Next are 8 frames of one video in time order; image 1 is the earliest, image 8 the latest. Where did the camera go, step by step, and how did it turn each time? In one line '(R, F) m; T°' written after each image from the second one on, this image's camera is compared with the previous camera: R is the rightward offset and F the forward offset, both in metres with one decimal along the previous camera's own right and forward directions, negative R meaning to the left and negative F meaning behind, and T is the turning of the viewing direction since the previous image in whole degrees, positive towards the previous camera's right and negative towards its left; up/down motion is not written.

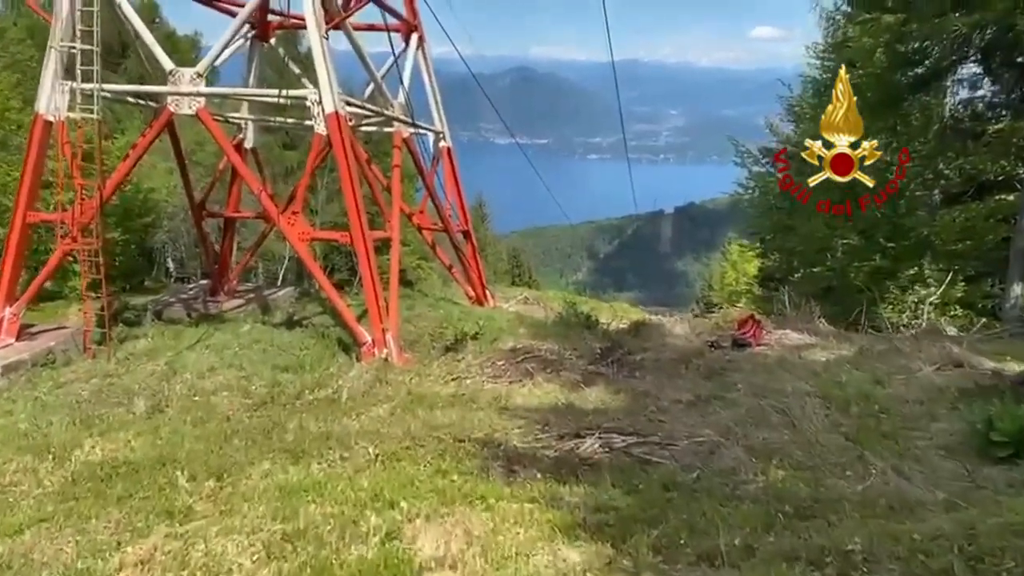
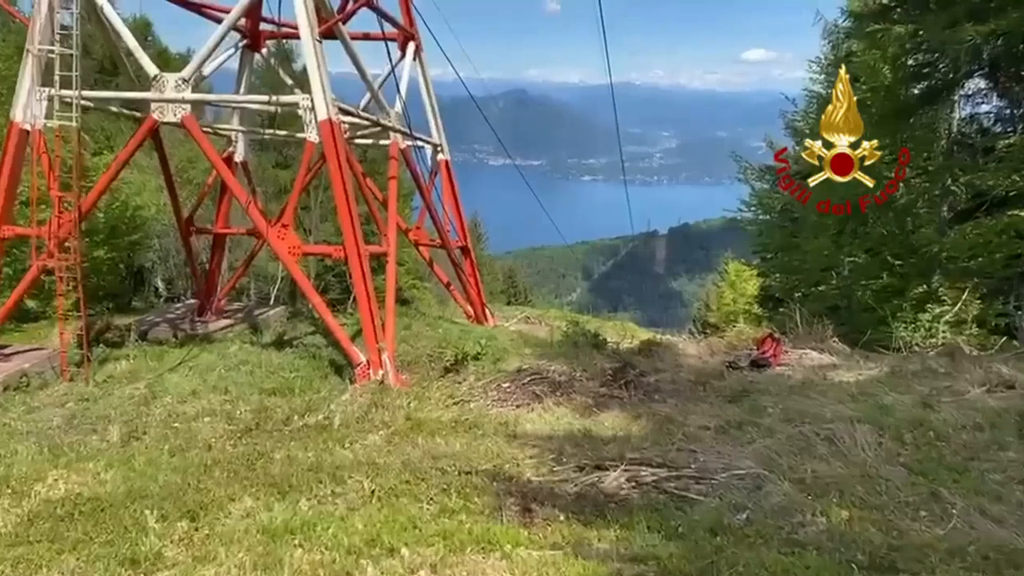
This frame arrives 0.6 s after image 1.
(-0.1, +0.4) m; 0°
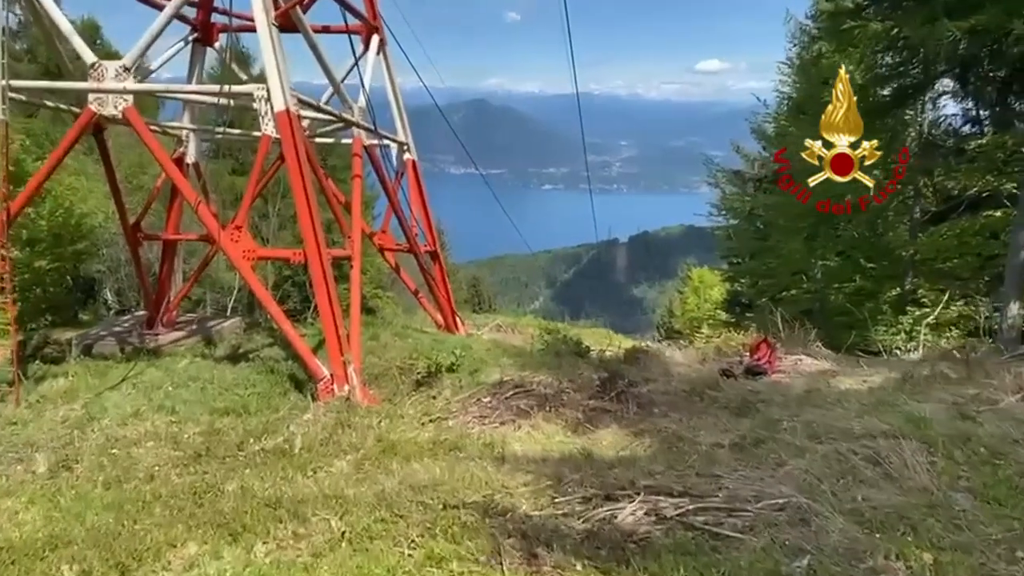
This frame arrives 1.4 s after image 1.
(-0.1, +0.6) m; +3°
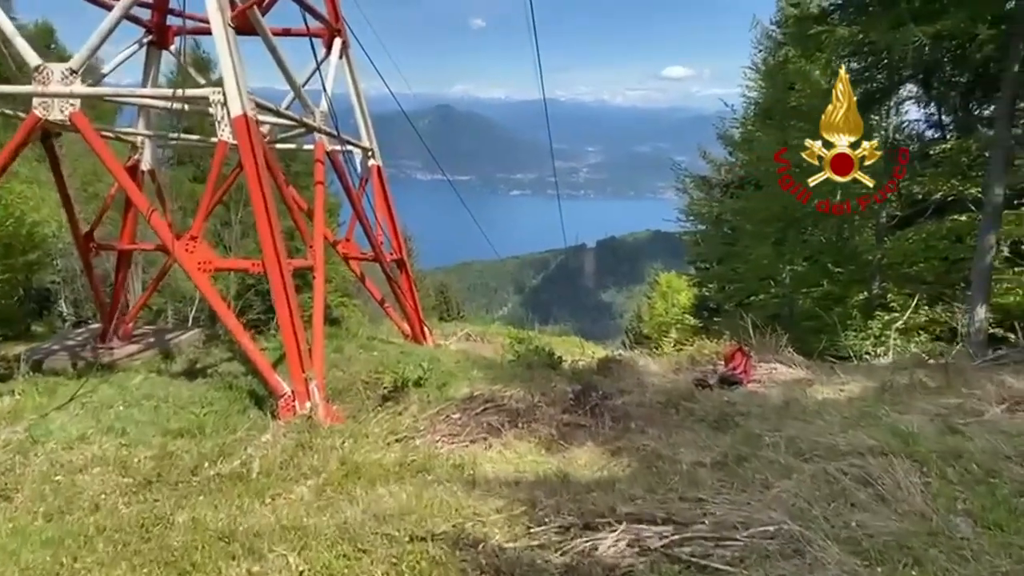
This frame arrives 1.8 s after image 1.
(0.0, +0.2) m; +2°
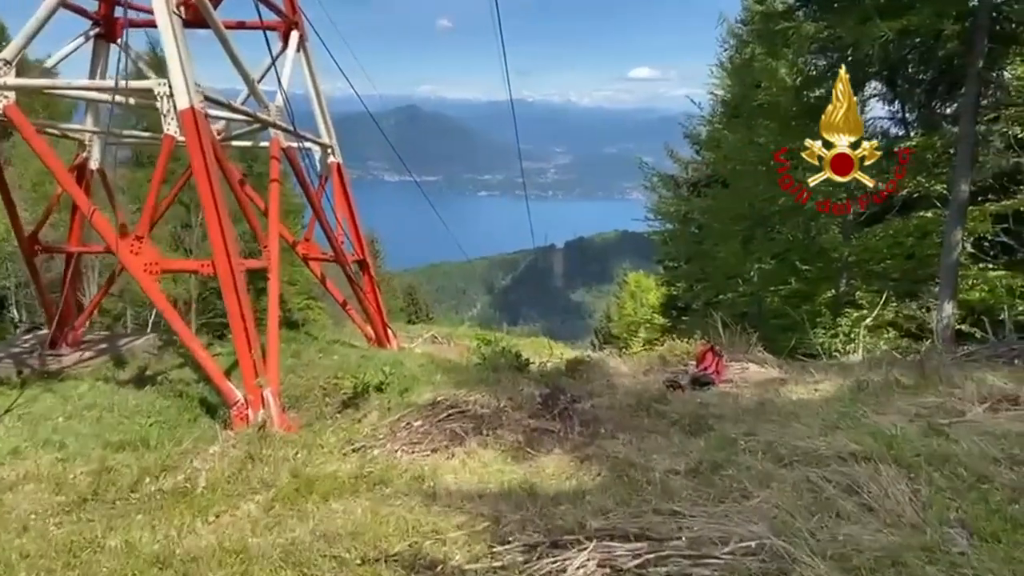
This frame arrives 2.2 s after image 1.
(0.0, +0.2) m; +2°
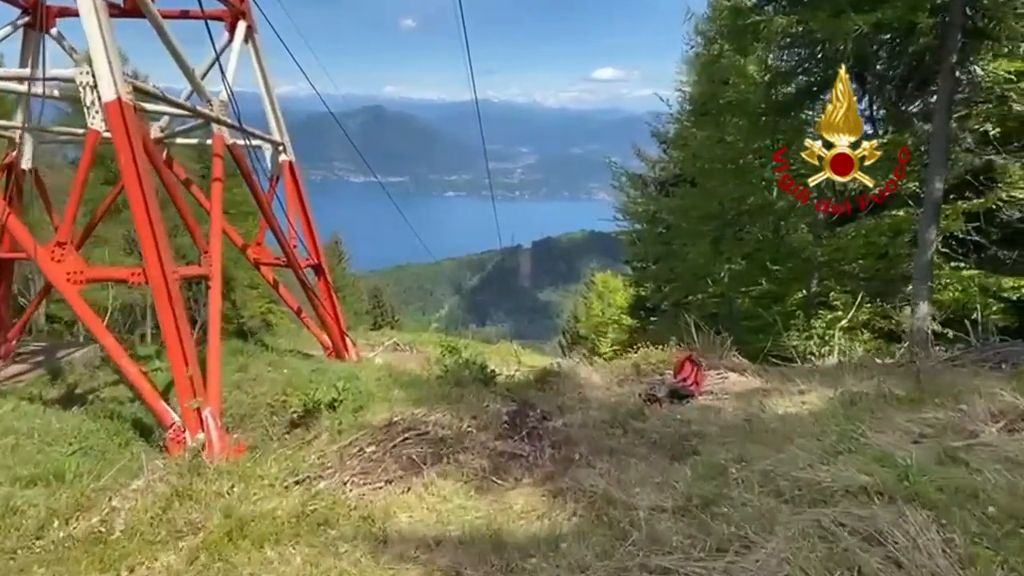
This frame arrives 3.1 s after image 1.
(0.0, +0.5) m; +2°
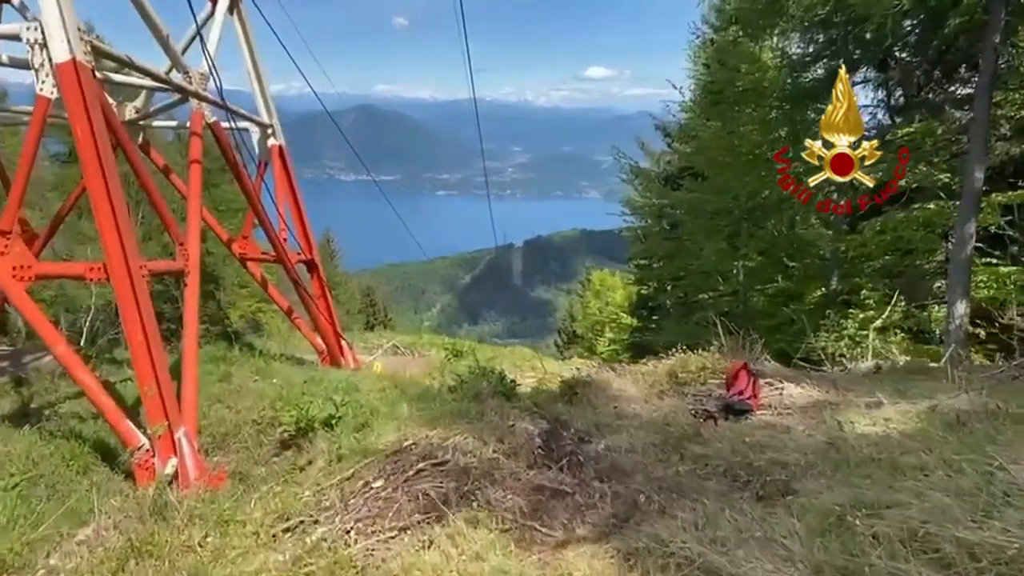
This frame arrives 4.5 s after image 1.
(-0.2, +0.8) m; +1°
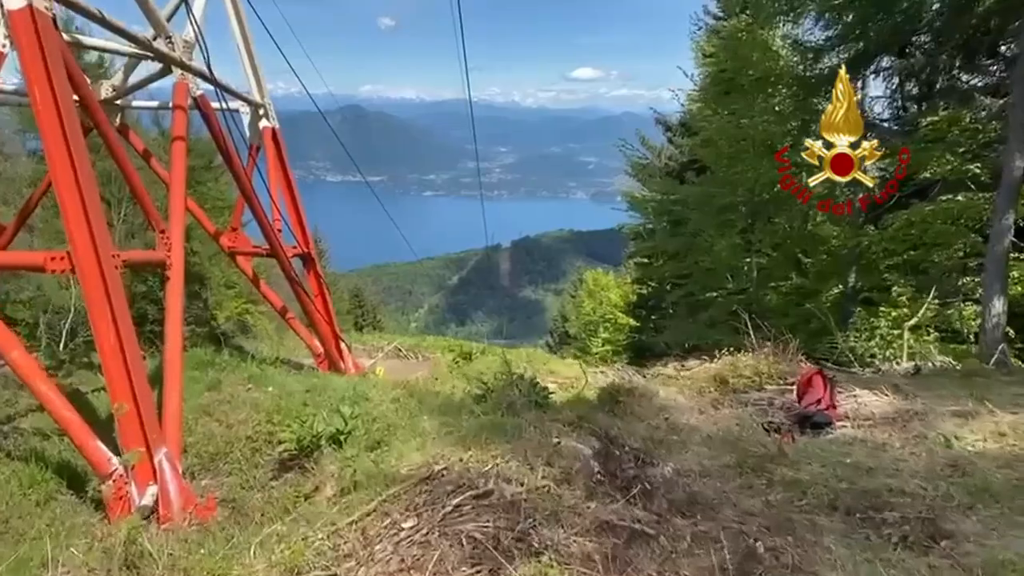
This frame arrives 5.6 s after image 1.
(-0.3, +0.7) m; +1°
